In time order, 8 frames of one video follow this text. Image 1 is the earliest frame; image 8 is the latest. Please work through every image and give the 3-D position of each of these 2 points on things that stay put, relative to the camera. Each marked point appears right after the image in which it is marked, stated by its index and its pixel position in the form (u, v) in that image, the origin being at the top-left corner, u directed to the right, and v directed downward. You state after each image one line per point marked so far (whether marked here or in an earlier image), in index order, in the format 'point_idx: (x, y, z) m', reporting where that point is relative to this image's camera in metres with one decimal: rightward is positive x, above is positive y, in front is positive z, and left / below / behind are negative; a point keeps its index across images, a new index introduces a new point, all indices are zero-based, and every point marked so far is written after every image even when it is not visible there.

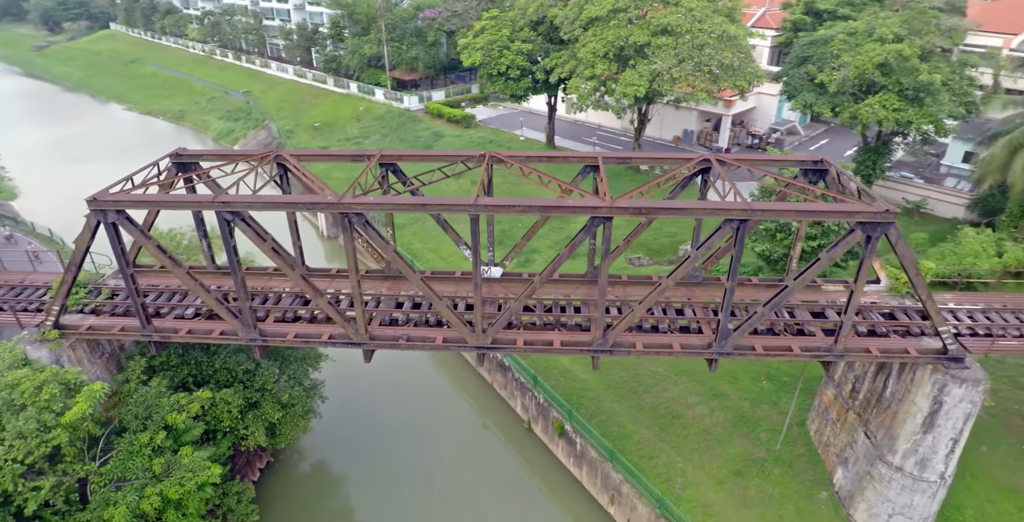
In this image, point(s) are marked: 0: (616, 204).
0: (+2.3, +1.2, +13.9) m
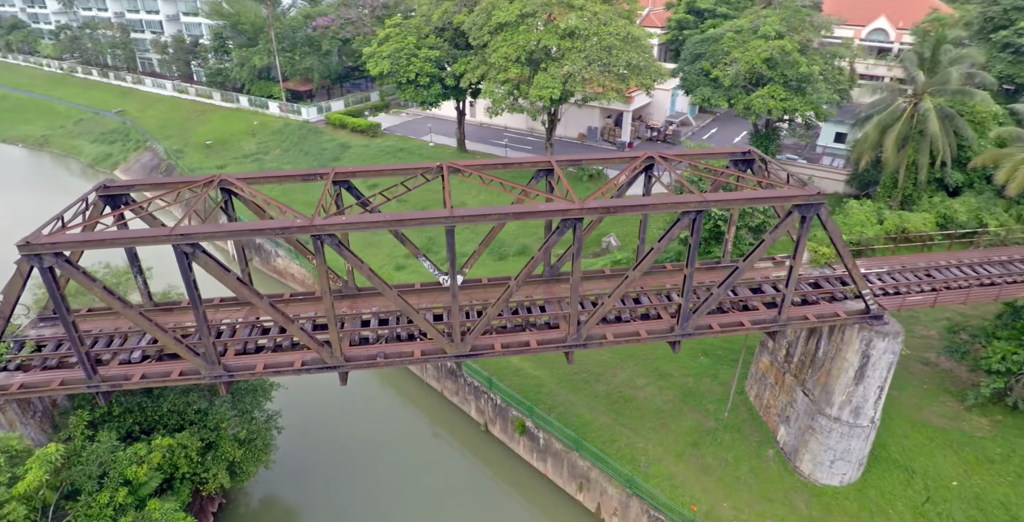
0: (+1.7, +1.2, +14.6) m
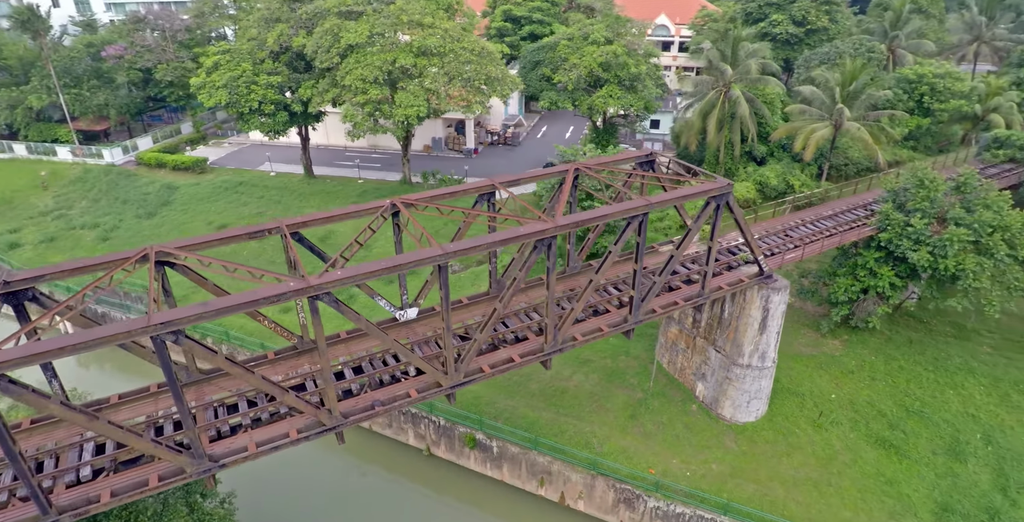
0: (+1.1, +0.9, +15.8) m
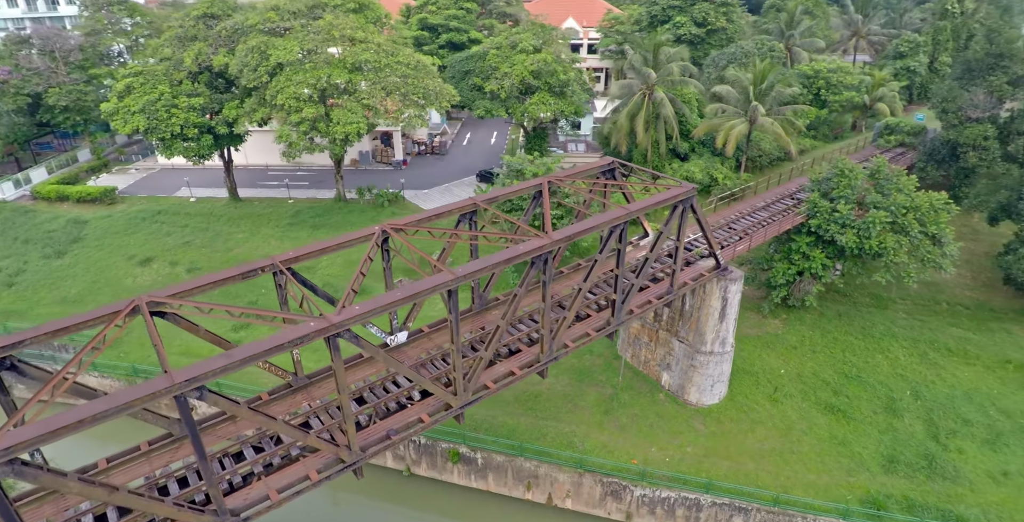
0: (+1.0, +0.5, +16.4) m
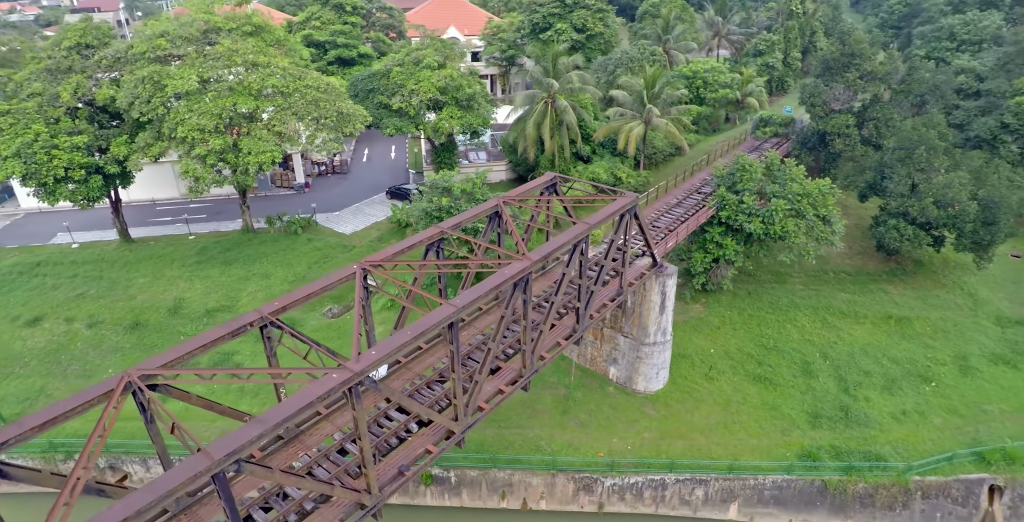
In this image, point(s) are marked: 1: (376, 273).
0: (+0.5, 0.0, +17.2) m
1: (-3.6, -0.3, +17.0) m
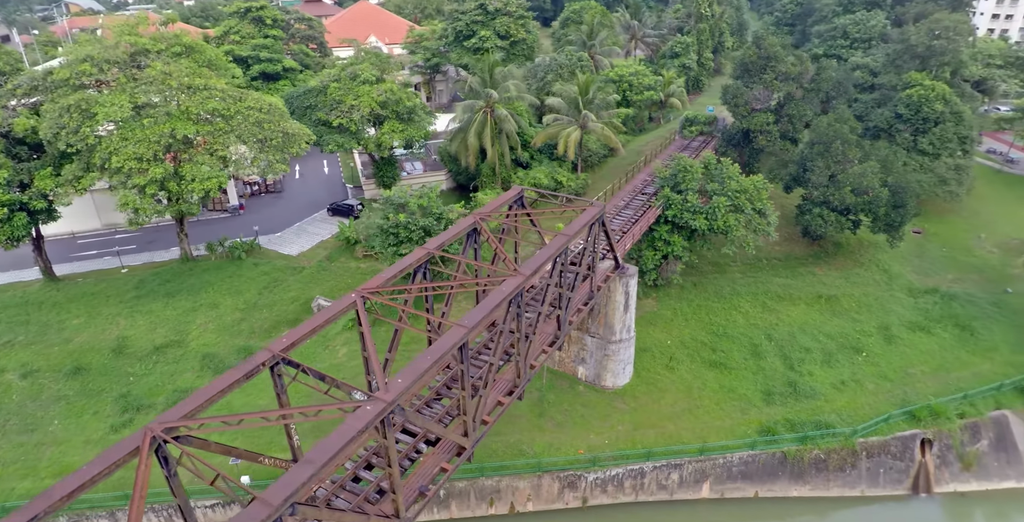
0: (+0.3, -0.4, +17.9) m
1: (-3.7, -1.0, +17.2) m
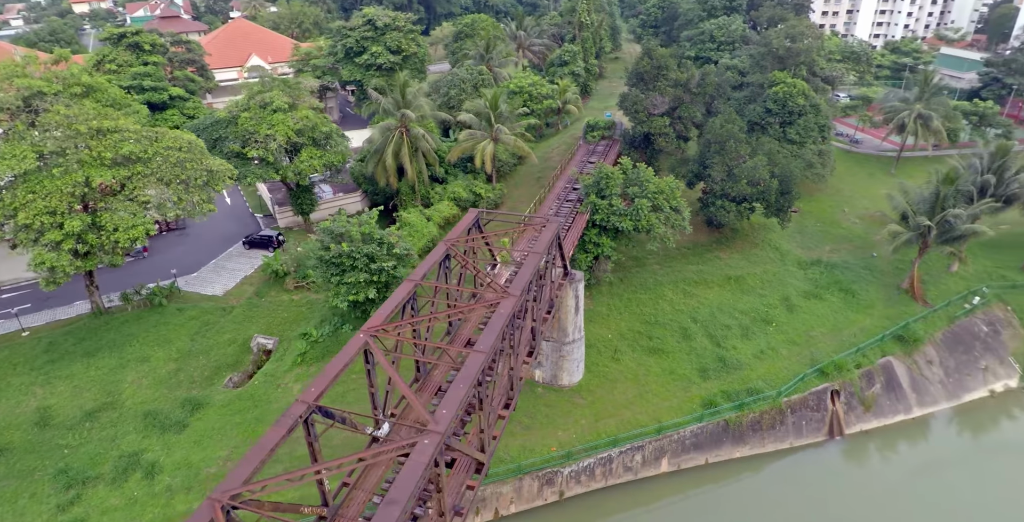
0: (+0.1, -1.0, +19.1) m
1: (-3.6, -2.1, +17.6) m
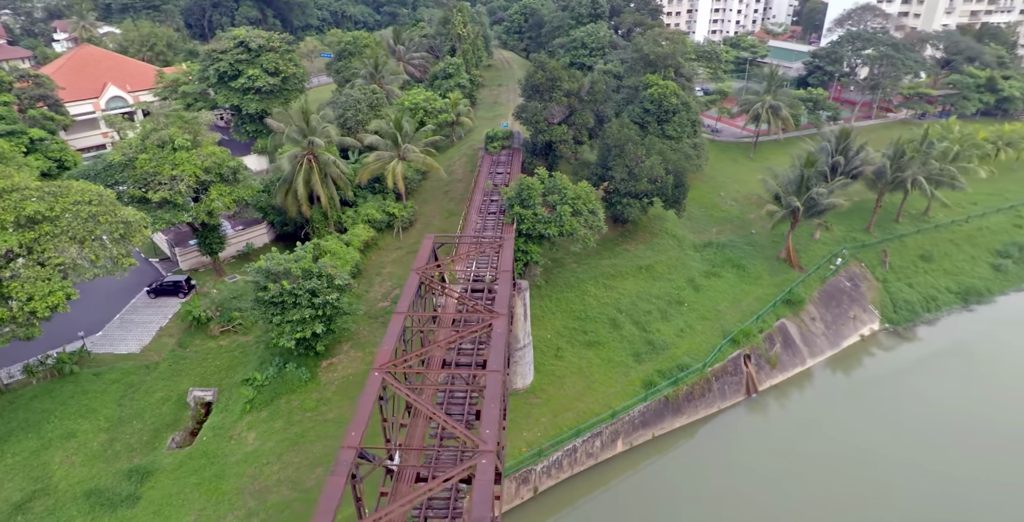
0: (-0.3, -1.7, +20.4) m
1: (-3.4, -3.2, +18.1) m
